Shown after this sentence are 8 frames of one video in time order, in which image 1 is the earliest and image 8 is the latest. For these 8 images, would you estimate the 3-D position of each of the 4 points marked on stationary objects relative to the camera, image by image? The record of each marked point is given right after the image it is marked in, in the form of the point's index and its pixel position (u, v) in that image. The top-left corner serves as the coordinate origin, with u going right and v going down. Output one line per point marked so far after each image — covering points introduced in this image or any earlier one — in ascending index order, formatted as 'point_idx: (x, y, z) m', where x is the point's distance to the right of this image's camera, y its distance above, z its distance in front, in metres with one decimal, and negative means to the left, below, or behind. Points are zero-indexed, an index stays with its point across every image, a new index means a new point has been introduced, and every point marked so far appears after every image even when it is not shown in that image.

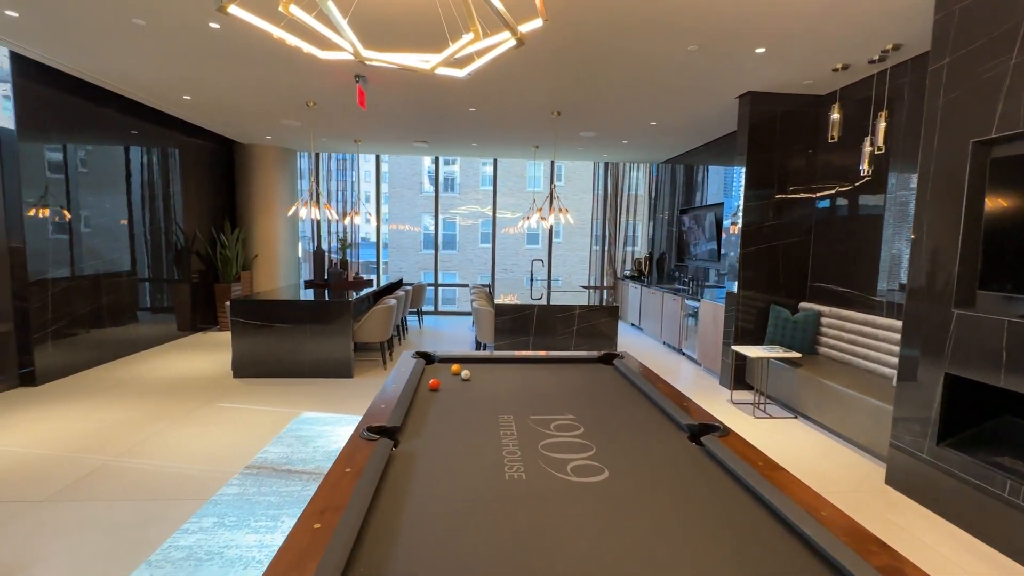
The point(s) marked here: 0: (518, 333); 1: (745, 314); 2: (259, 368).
0: (0.0, -0.5, +4.8) m
1: (+2.3, -0.3, +4.6) m
2: (-2.6, -0.8, +4.6) m
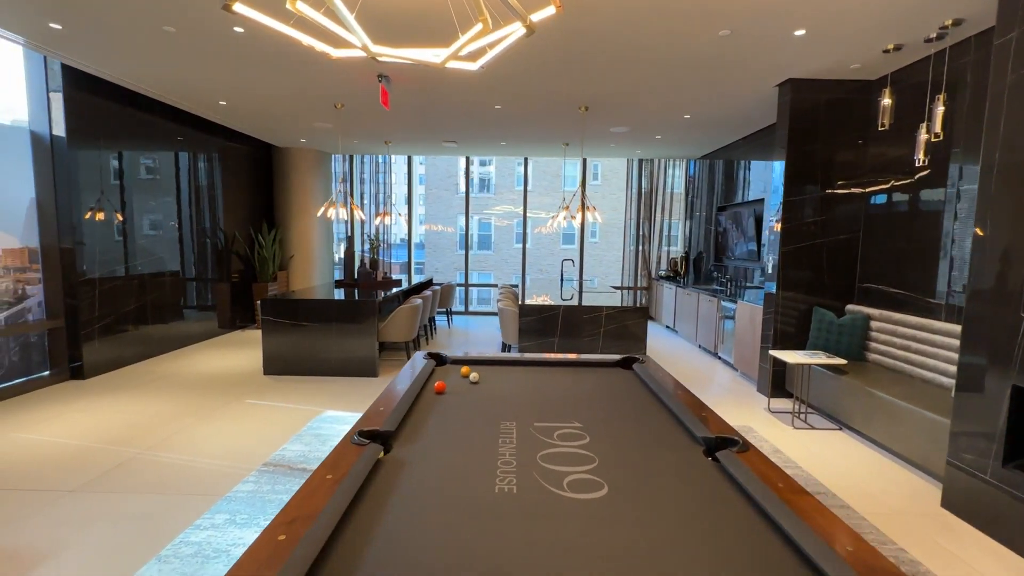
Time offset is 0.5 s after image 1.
0: (+0.3, -0.5, +4.7) m
1: (+2.5, -0.3, +4.3) m
2: (-2.3, -0.8, +4.7) m
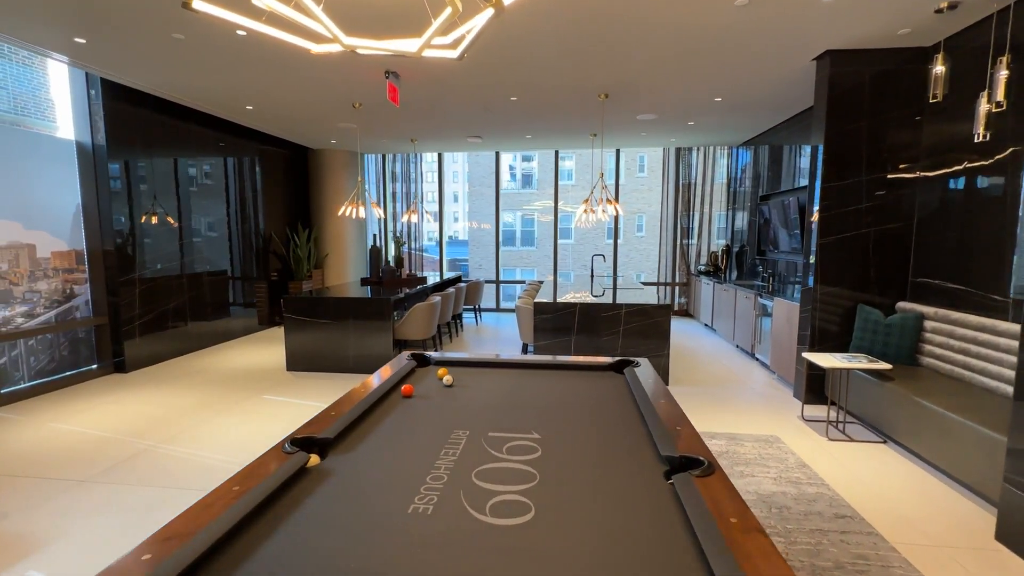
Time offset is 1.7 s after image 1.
0: (+0.4, -0.4, +4.5) m
1: (+2.6, -0.2, +3.9) m
2: (-2.1, -0.8, +4.9) m
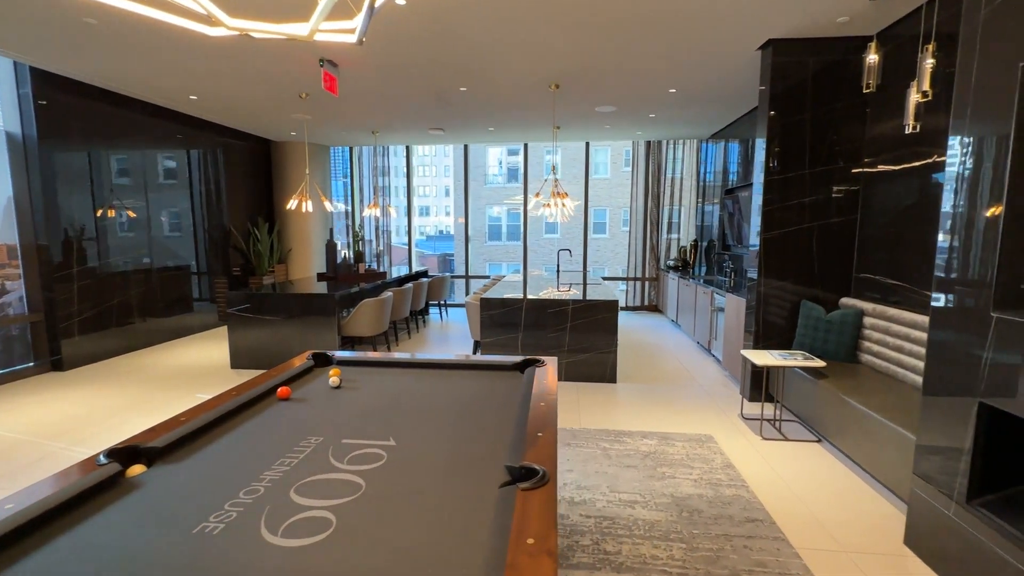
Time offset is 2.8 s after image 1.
0: (-0.1, -0.4, +4.5) m
1: (+2.1, -0.2, +3.9) m
2: (-2.6, -0.7, +4.7) m
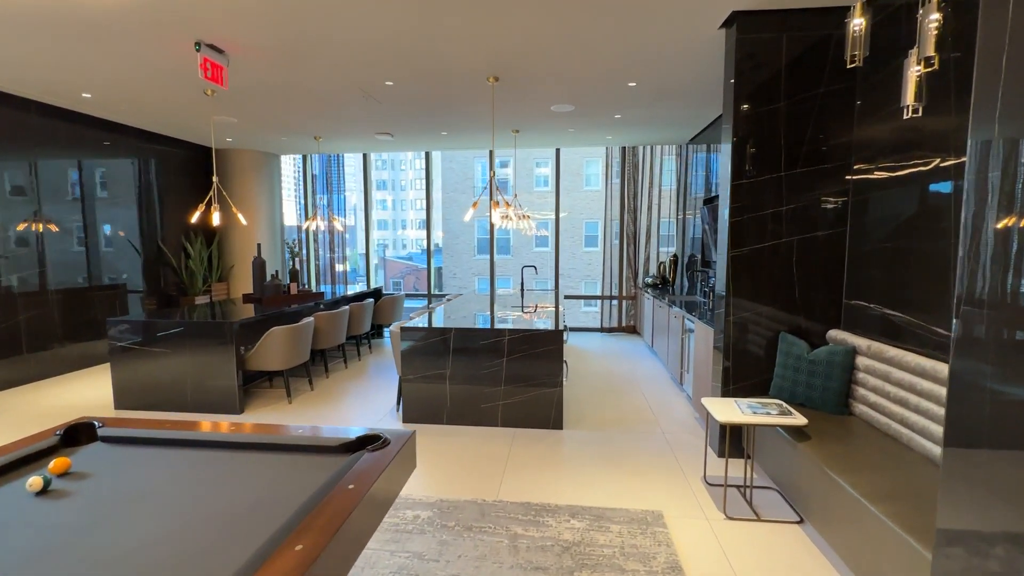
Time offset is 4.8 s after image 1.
0: (-0.7, -0.6, +3.7) m
1: (+1.5, -0.4, +3.1) m
2: (-3.2, -1.0, +4.0) m
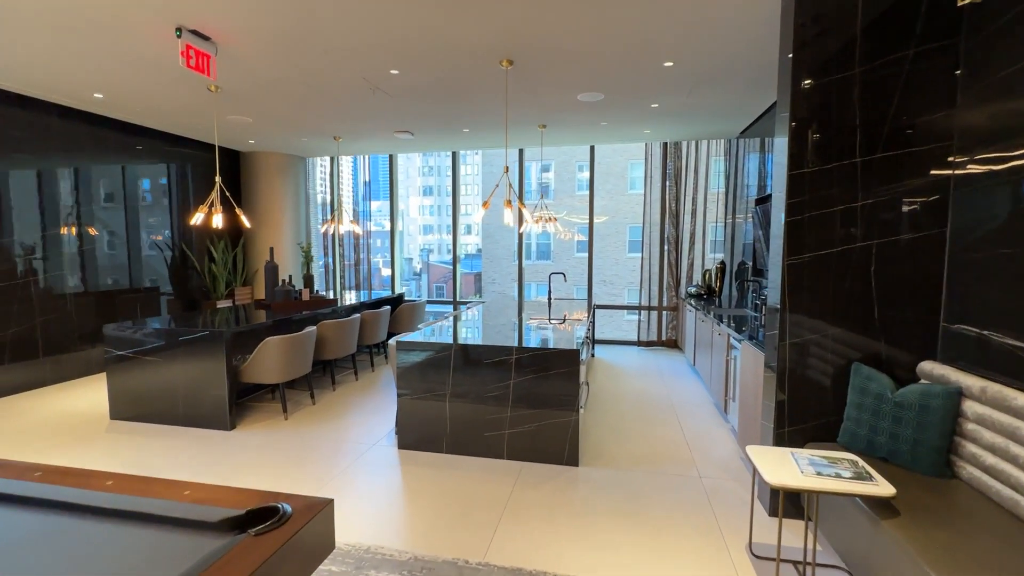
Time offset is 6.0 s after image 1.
0: (-0.6, -0.7, +3.3) m
1: (+1.6, -0.5, +2.5) m
2: (-3.1, -1.0, +3.9) m
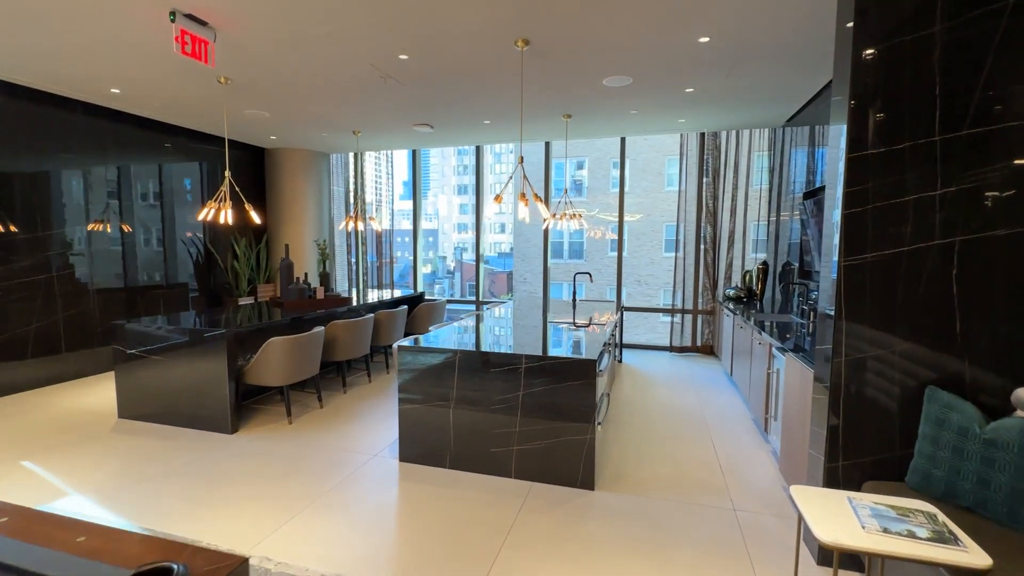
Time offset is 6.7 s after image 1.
0: (-0.5, -0.7, +3.1) m
1: (+1.6, -0.5, +2.1) m
2: (-3.0, -1.0, +3.8) m
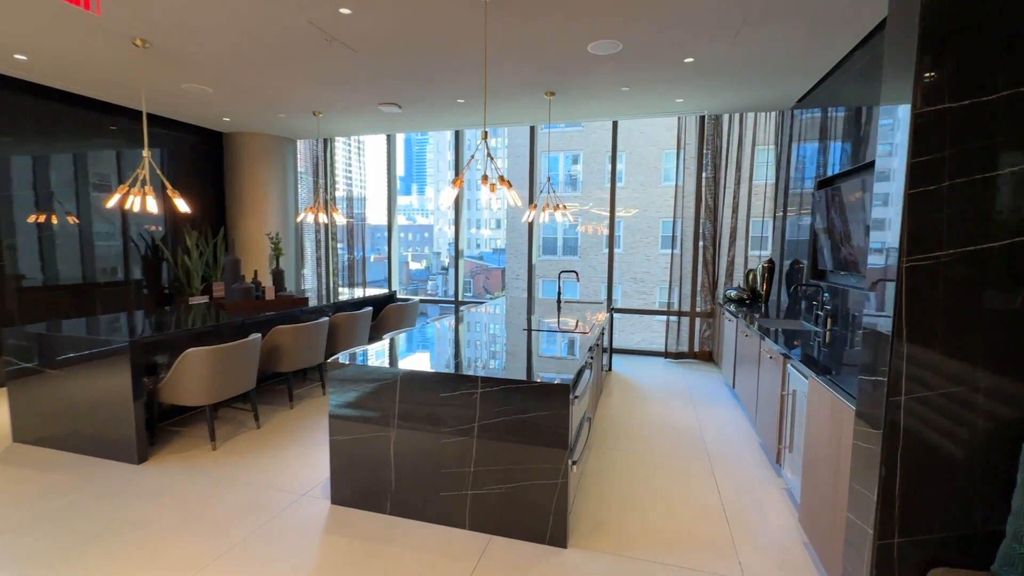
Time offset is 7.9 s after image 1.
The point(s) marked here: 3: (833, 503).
0: (-0.7, -0.7, +2.5) m
1: (+1.3, -0.5, +1.5) m
2: (-3.2, -1.0, +3.2) m
3: (+1.3, -0.9, +1.9) m
